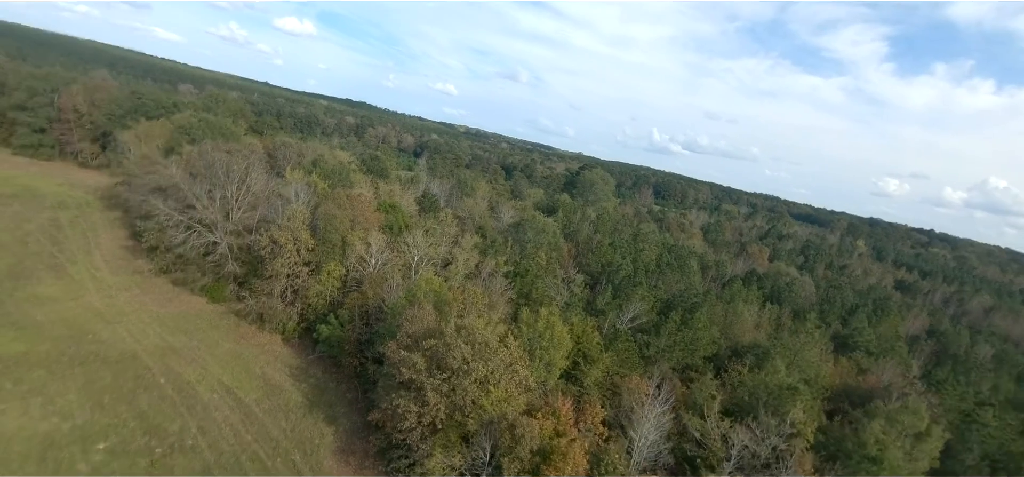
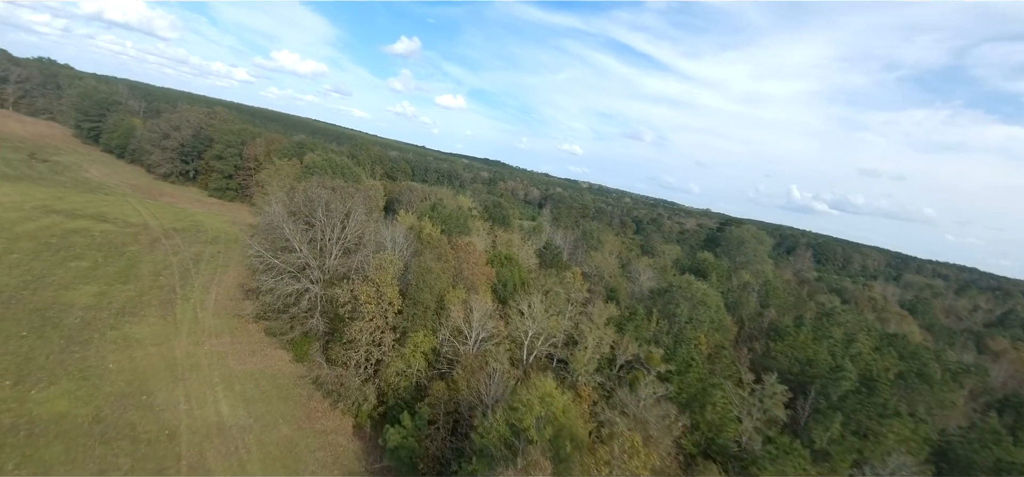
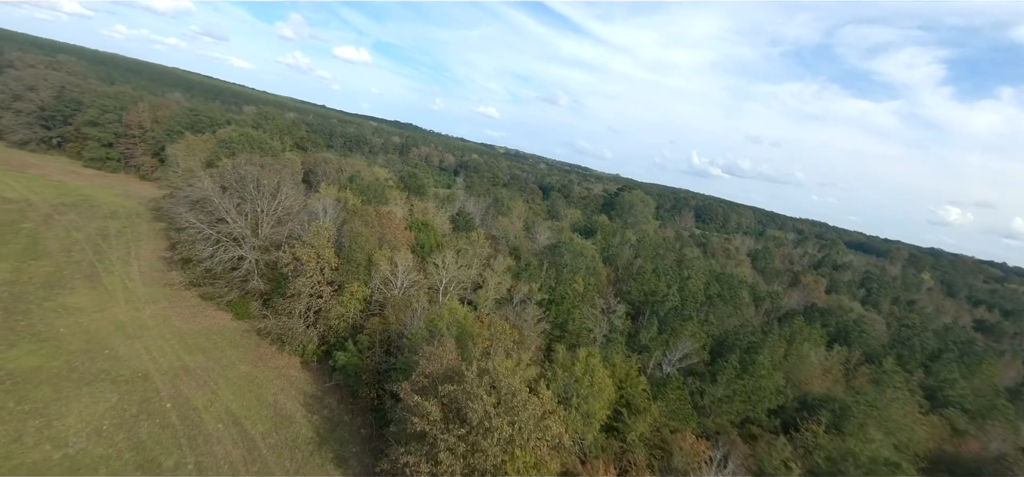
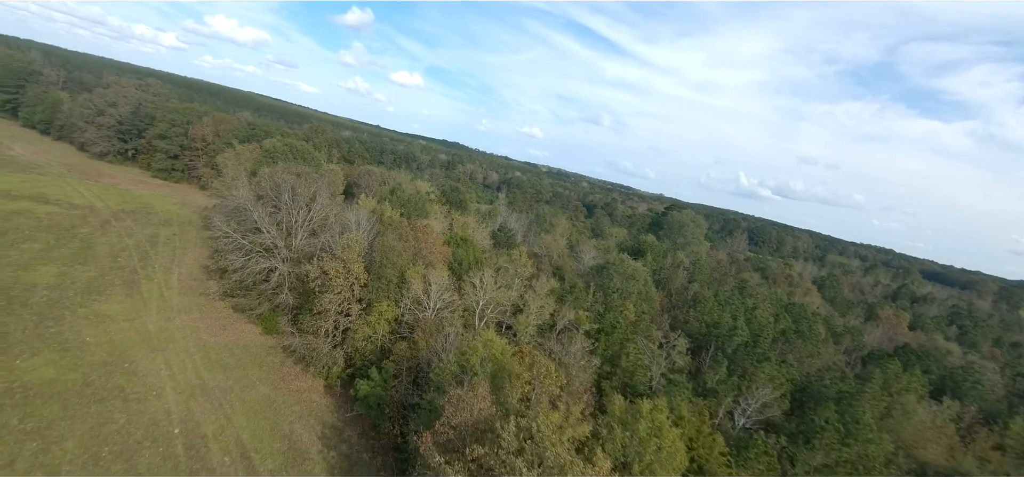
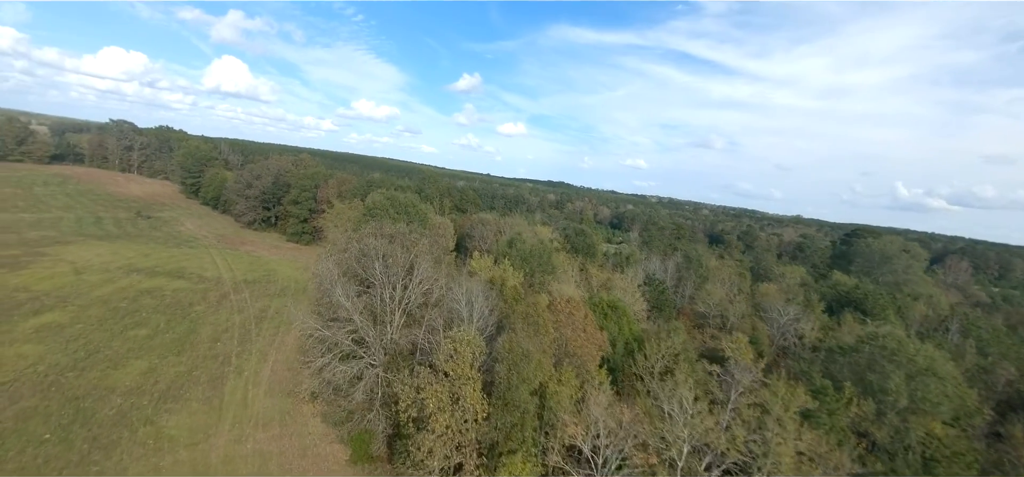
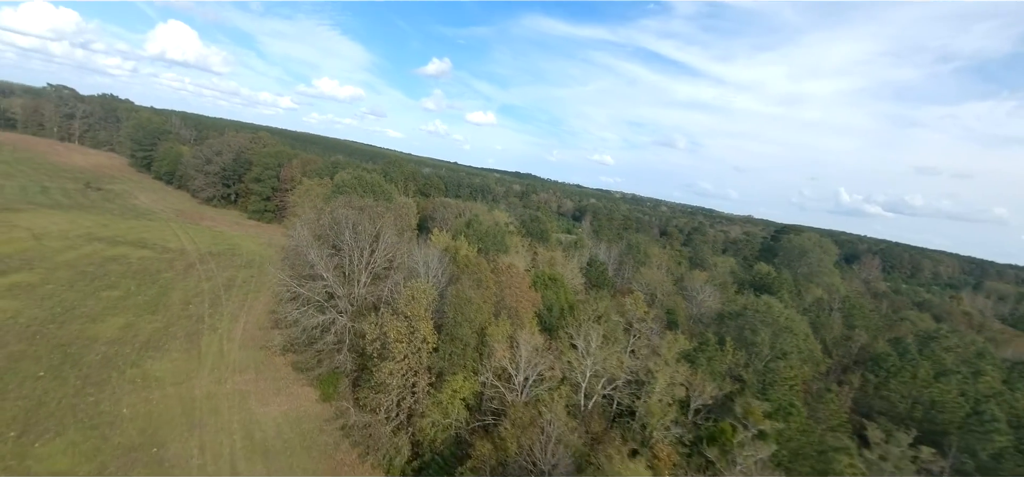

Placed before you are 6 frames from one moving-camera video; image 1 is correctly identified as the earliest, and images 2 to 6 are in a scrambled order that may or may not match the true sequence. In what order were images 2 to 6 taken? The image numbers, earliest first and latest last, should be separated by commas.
3, 4, 2, 6, 5
